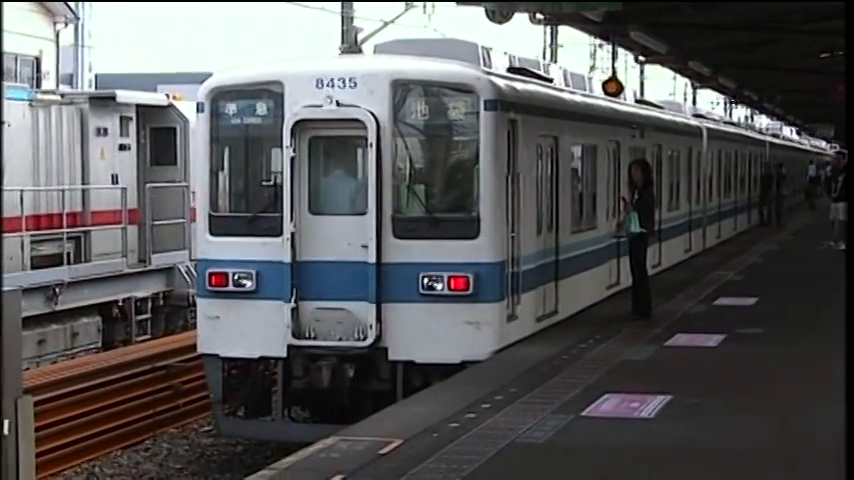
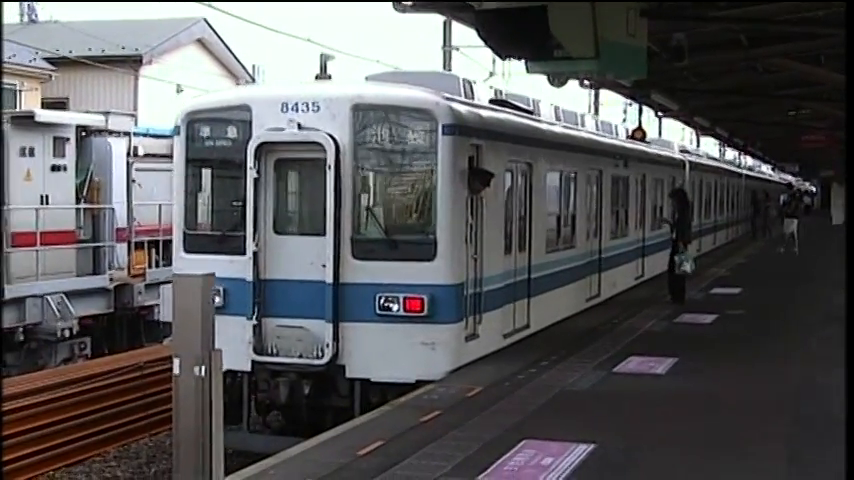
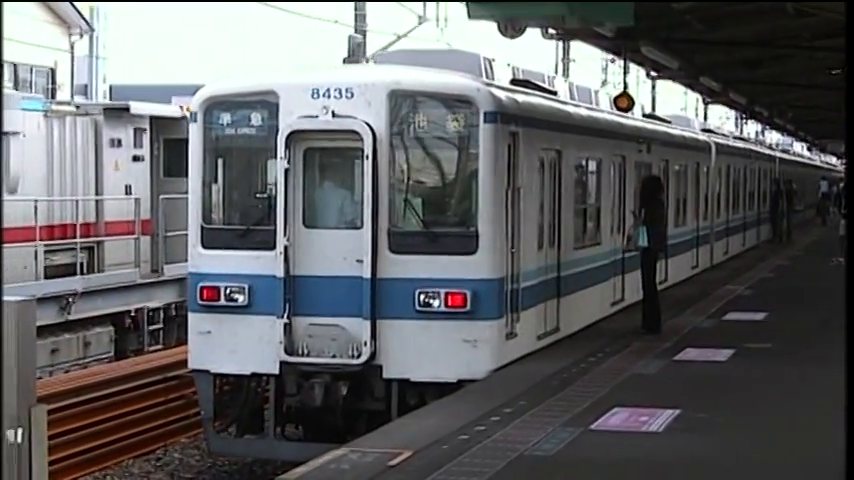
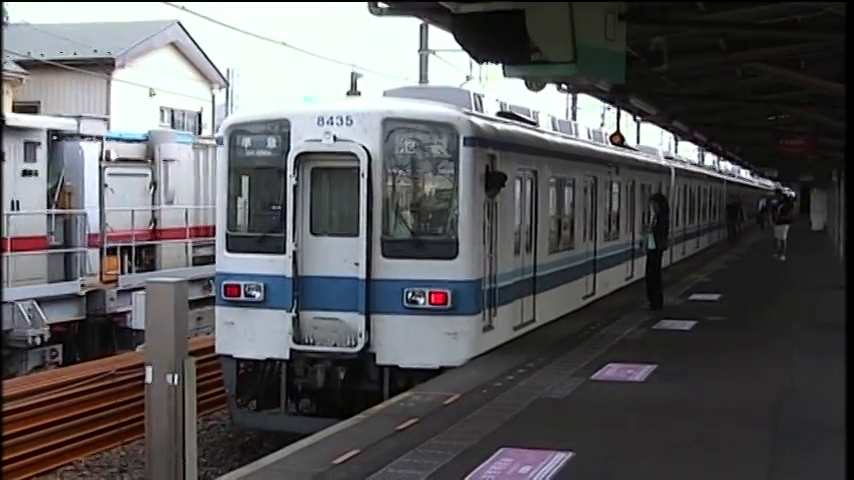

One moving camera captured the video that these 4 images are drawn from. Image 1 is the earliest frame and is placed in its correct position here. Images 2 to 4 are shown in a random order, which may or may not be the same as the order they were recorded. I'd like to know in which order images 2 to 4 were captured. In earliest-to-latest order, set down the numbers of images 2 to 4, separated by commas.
3, 4, 2
